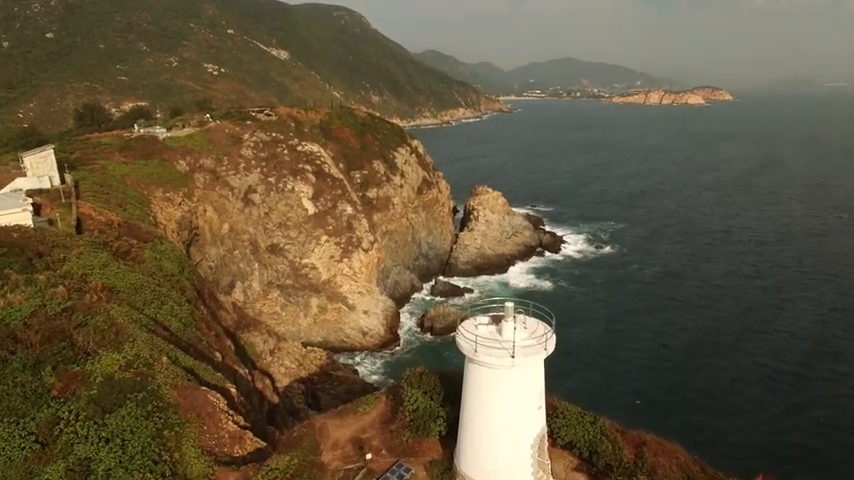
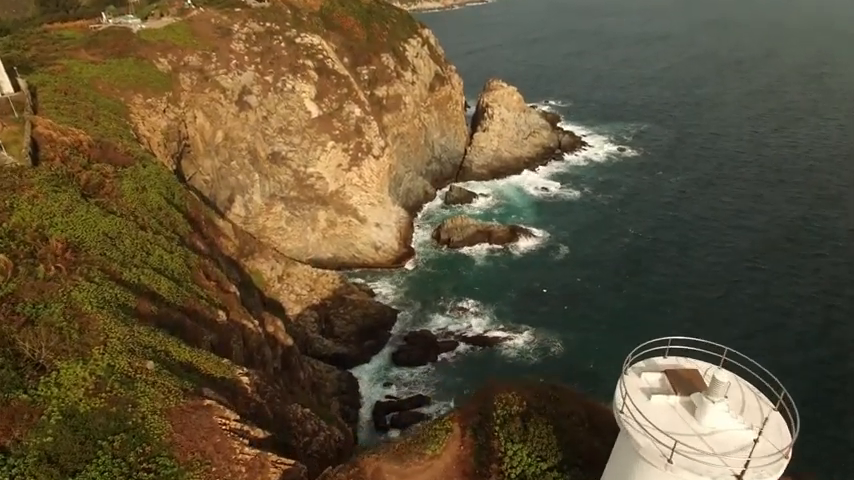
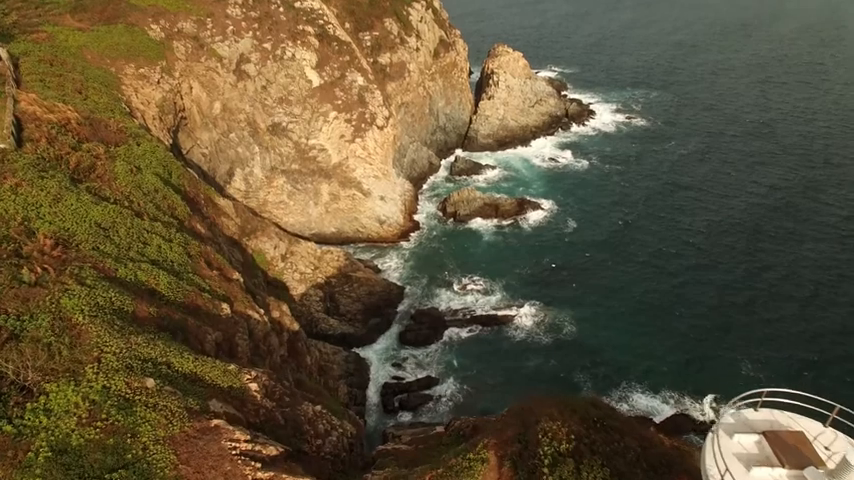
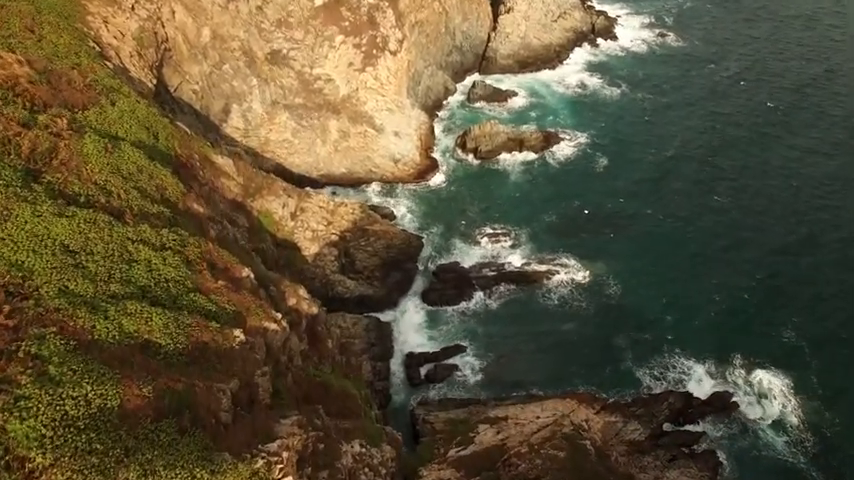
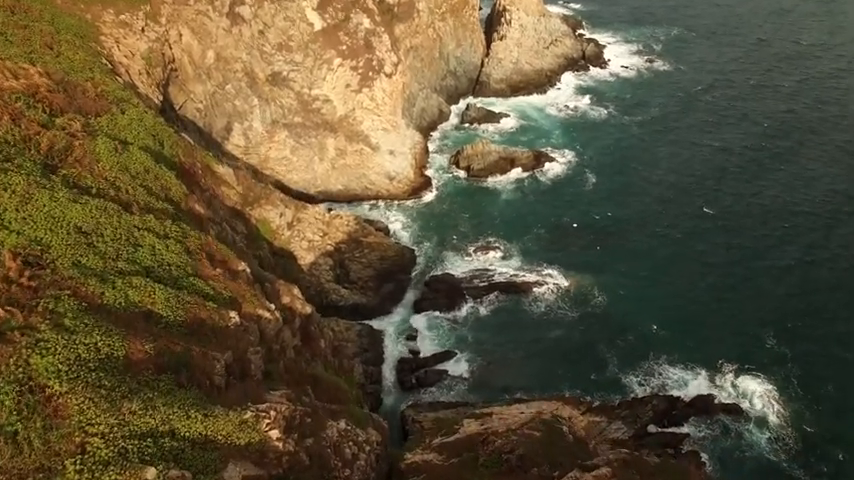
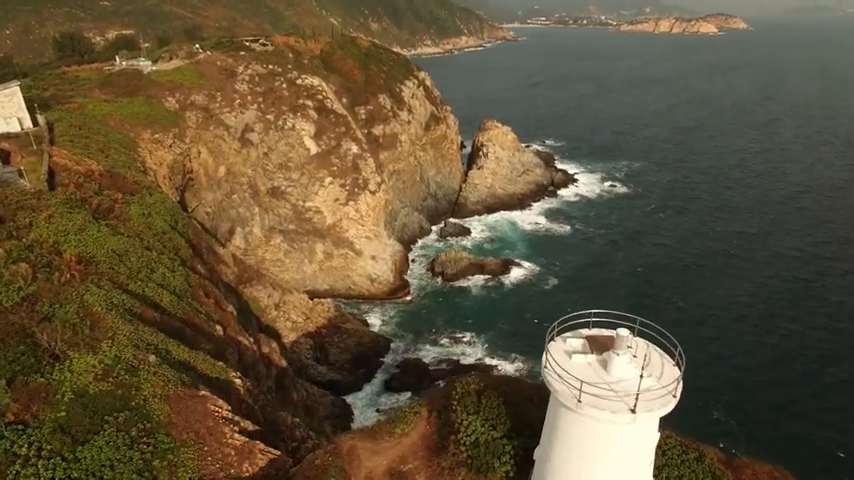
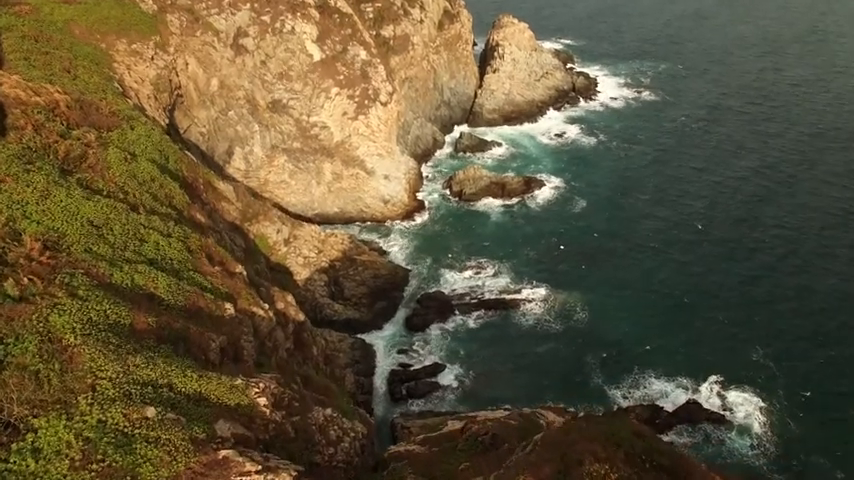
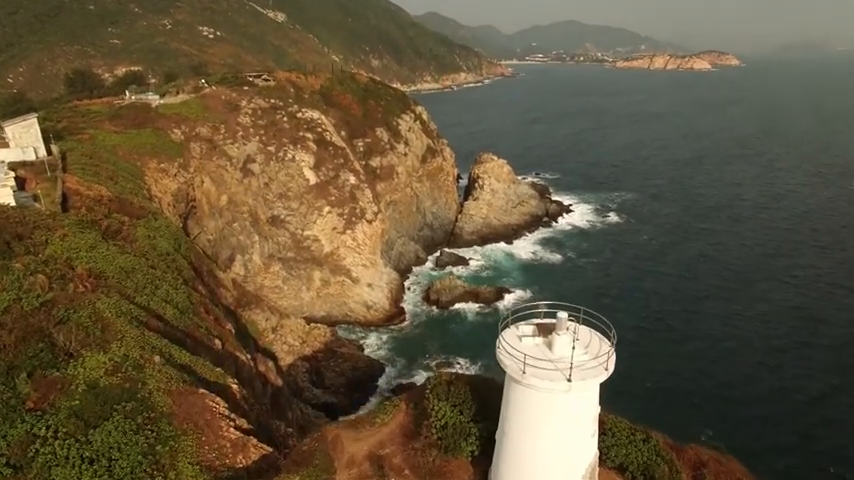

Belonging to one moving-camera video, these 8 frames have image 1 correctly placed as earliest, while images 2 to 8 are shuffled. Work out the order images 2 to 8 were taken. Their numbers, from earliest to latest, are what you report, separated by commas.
8, 6, 2, 3, 7, 5, 4
